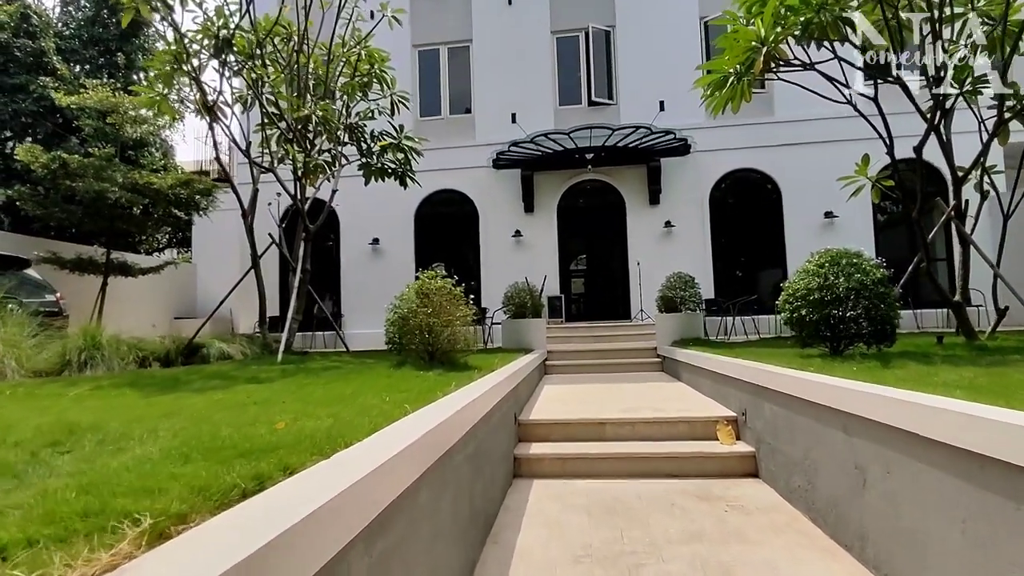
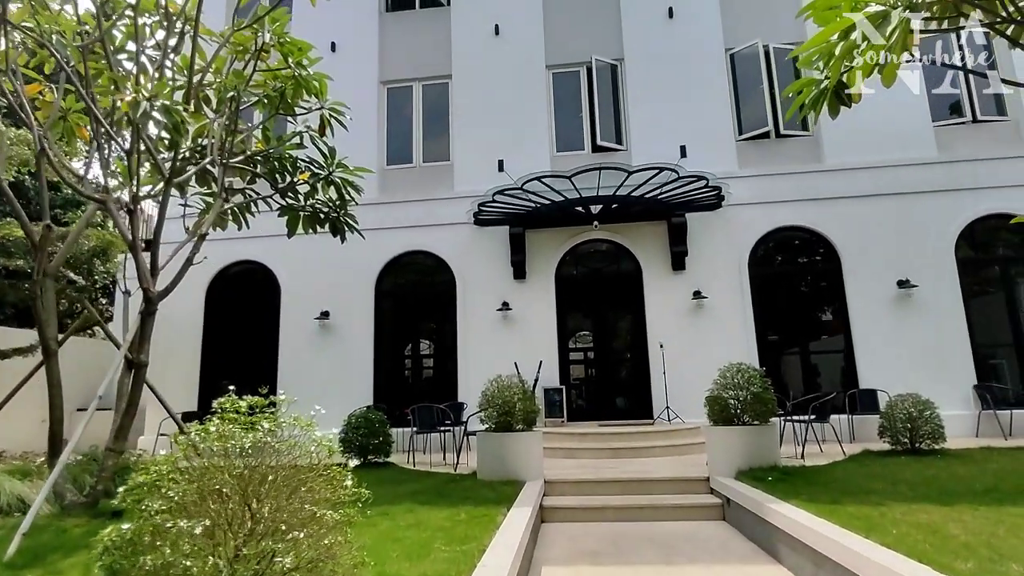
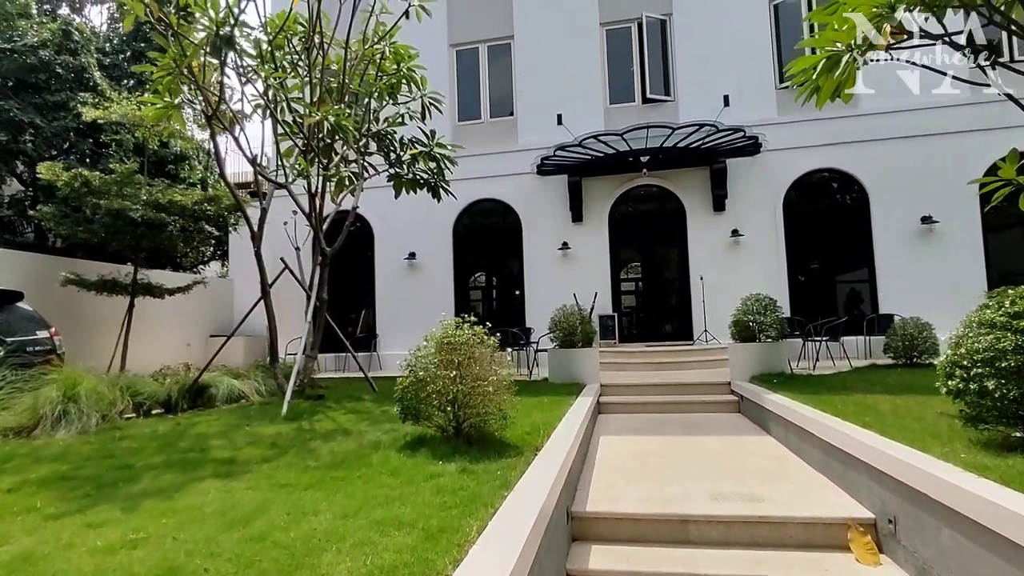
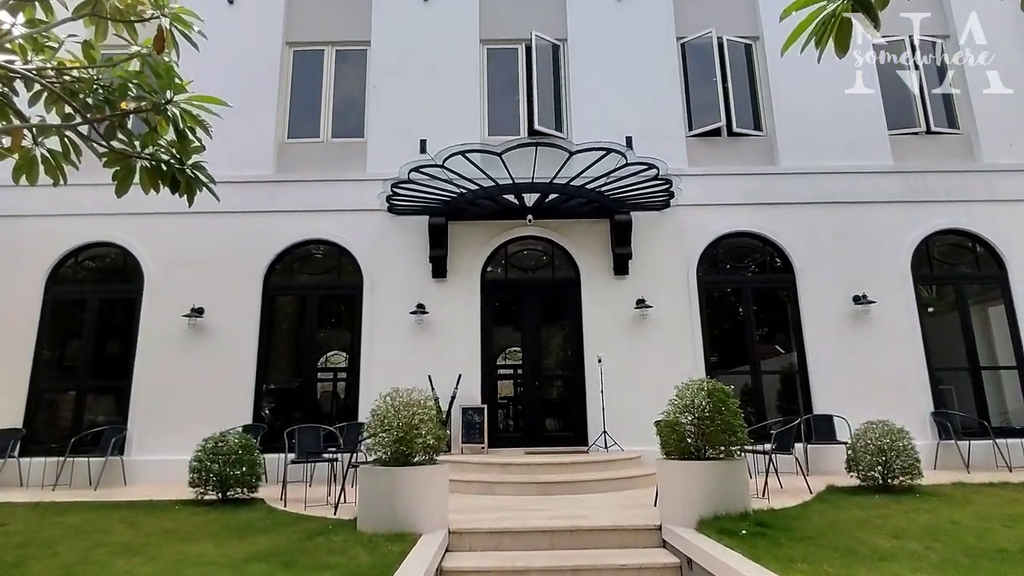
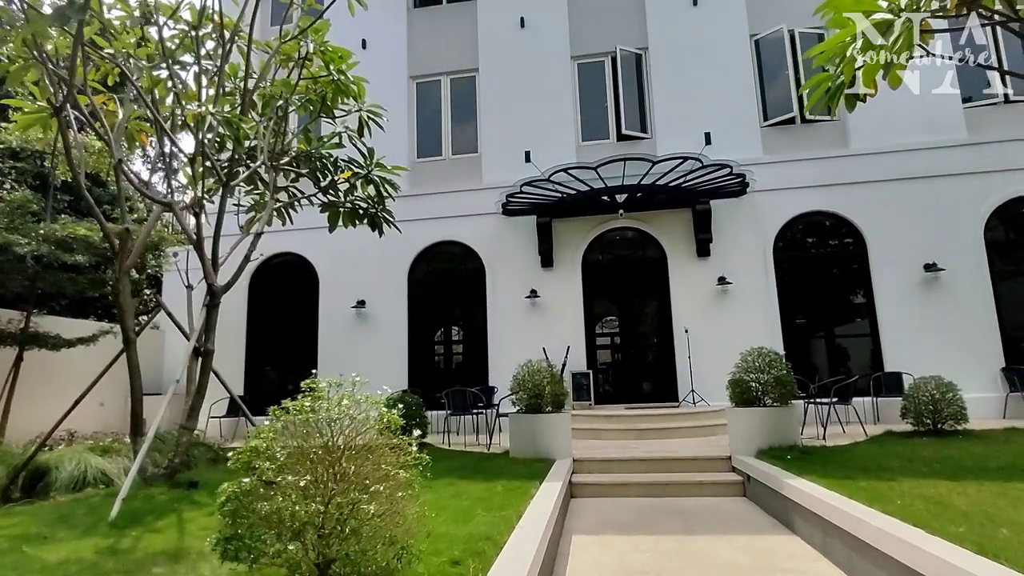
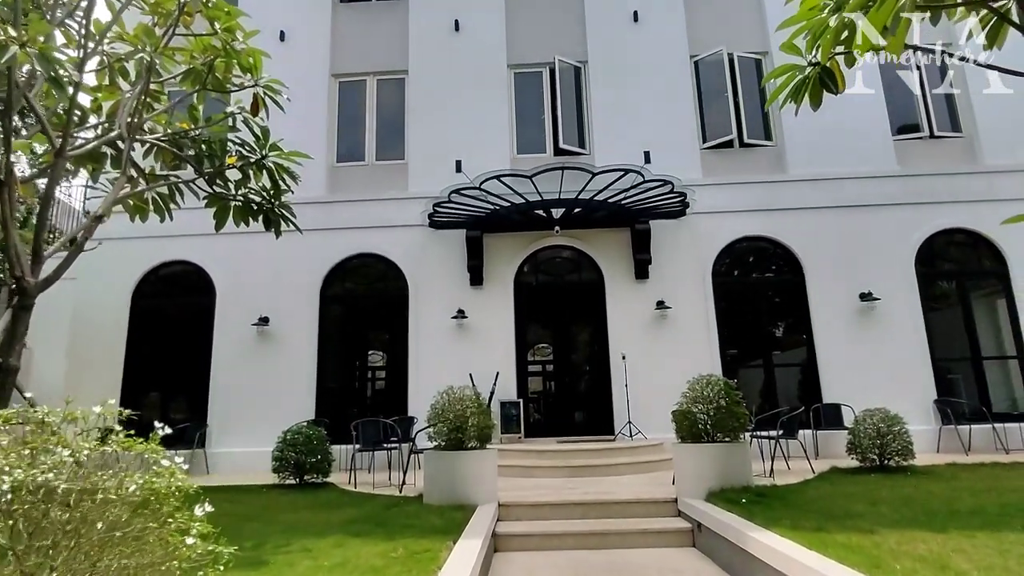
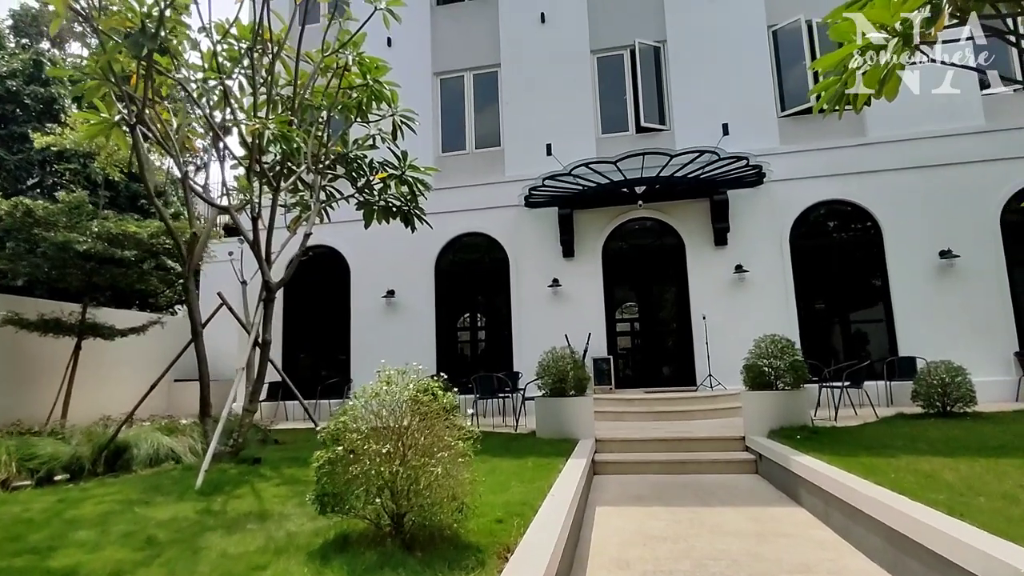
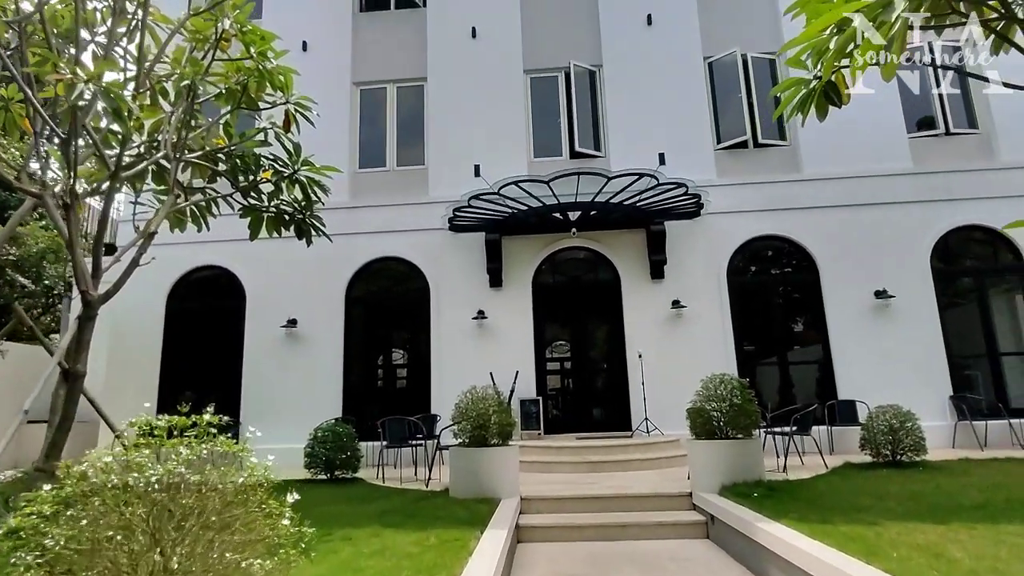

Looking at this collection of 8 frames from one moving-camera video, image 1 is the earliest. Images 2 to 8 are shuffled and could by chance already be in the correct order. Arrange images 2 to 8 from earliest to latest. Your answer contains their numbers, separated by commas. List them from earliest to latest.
3, 7, 5, 2, 8, 6, 4
